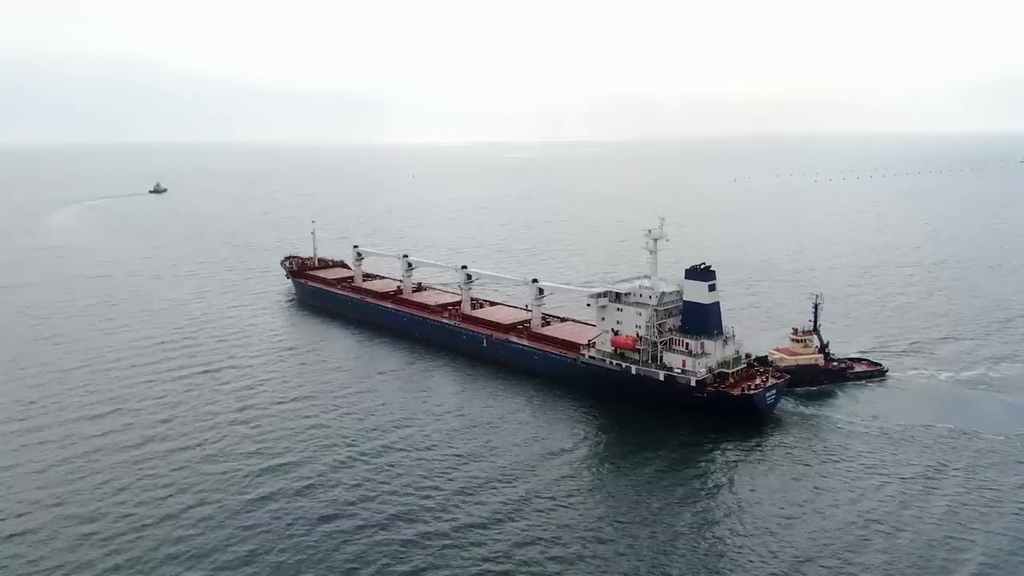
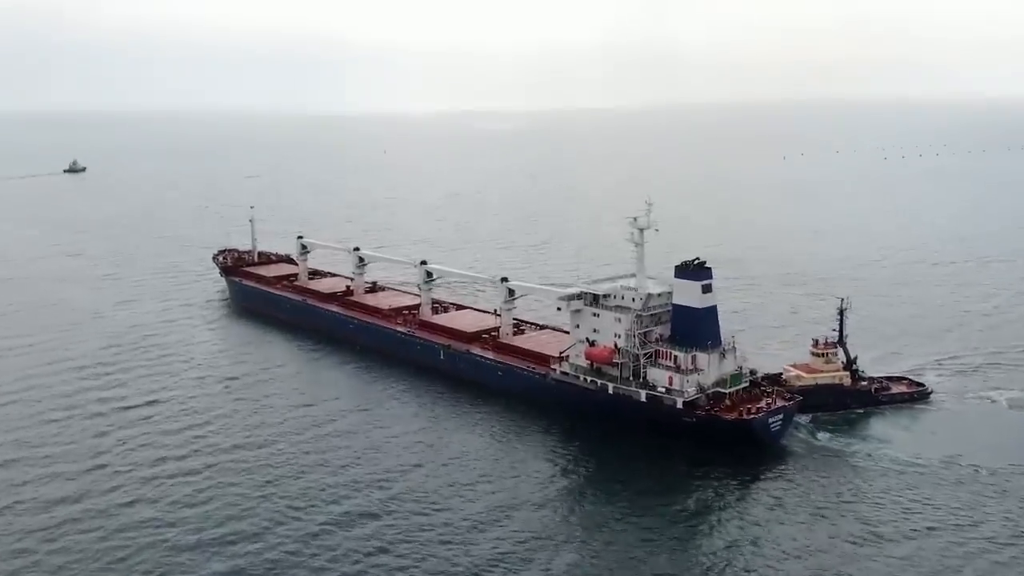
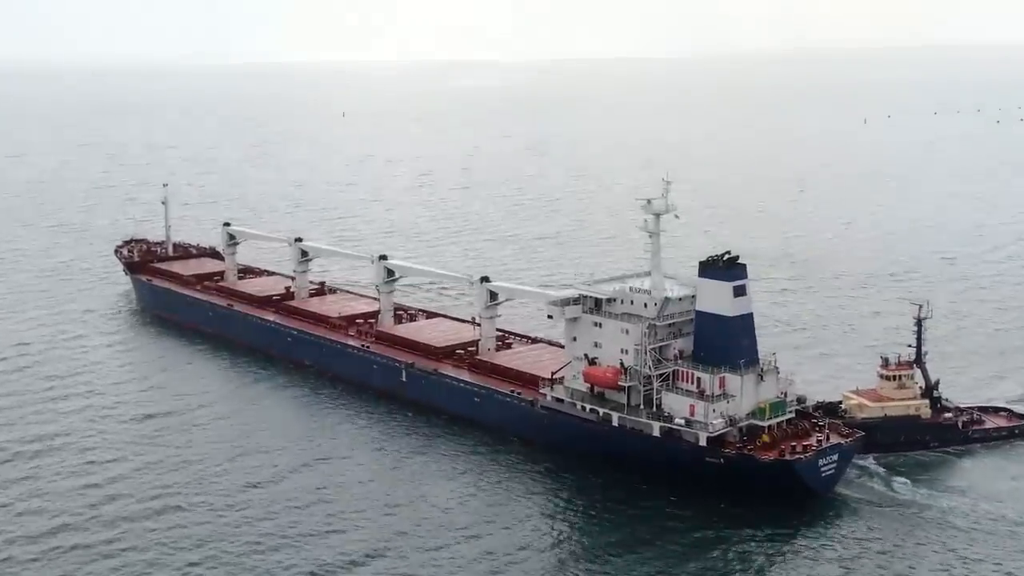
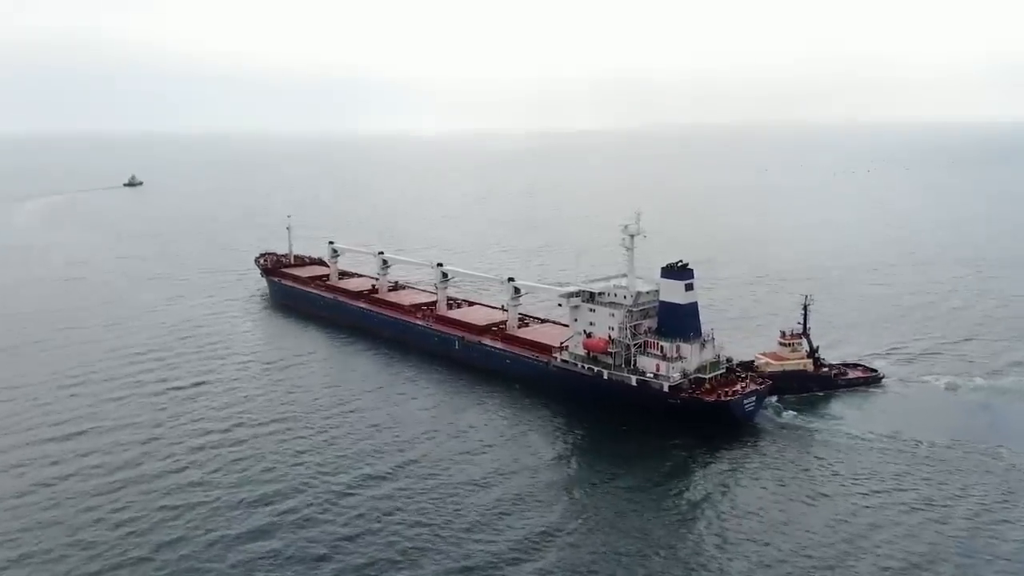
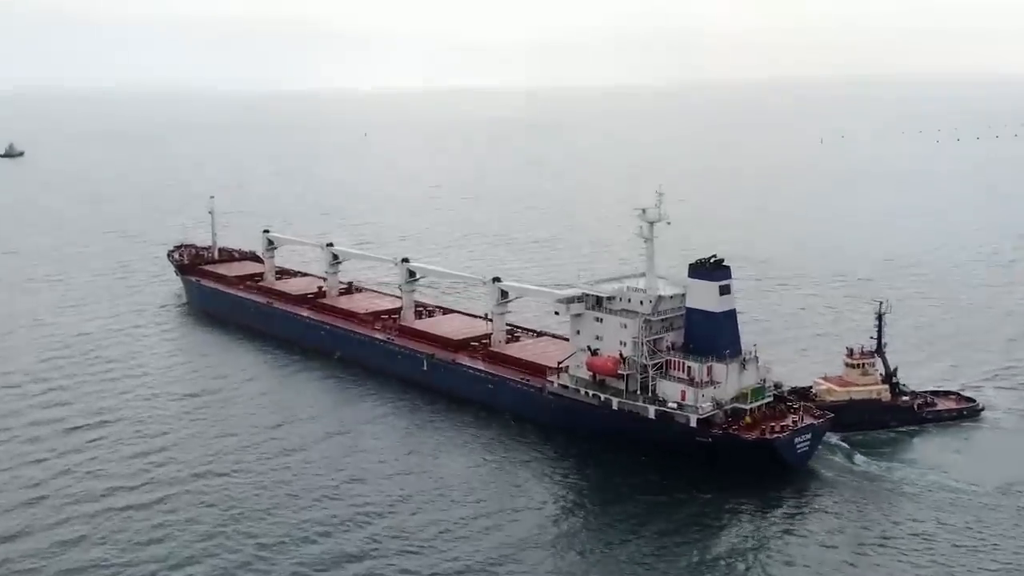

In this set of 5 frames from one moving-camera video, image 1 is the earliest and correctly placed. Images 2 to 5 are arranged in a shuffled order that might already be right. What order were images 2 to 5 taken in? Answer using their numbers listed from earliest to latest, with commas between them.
4, 2, 5, 3
